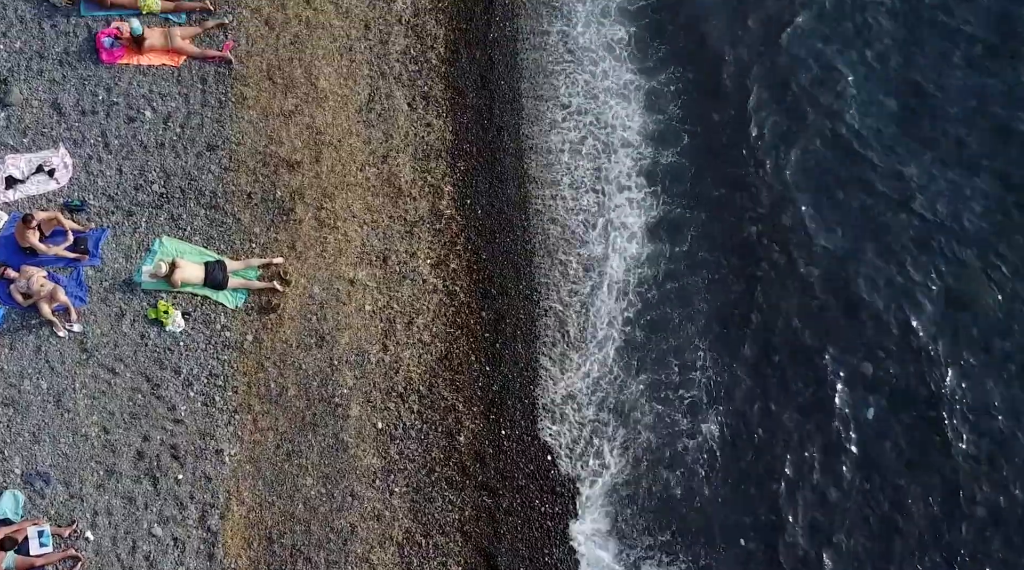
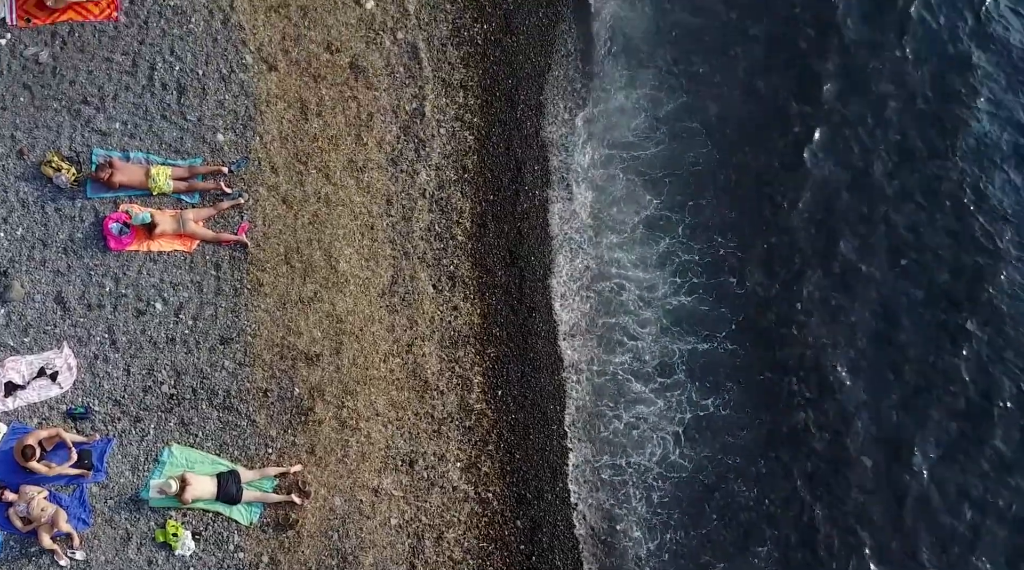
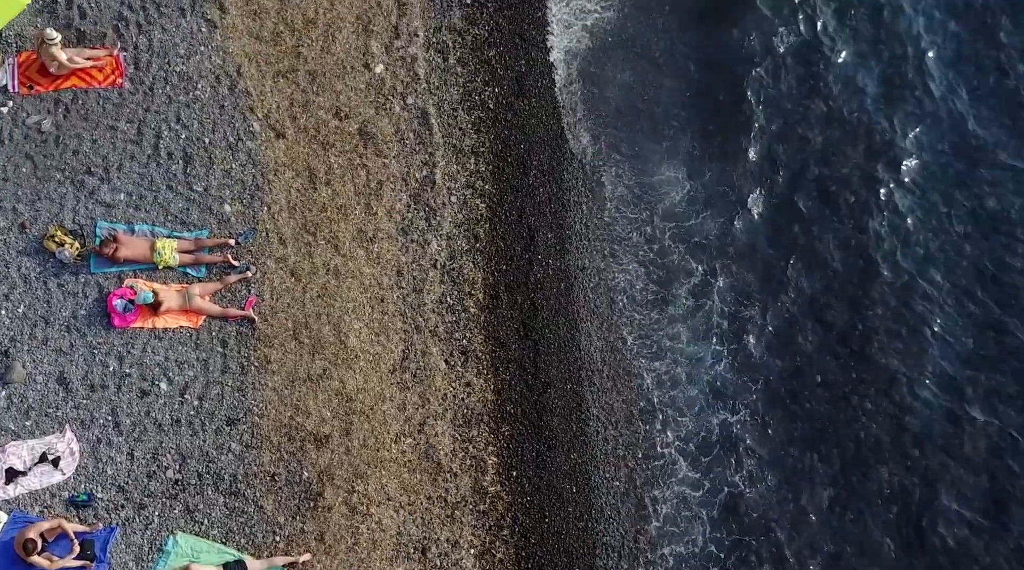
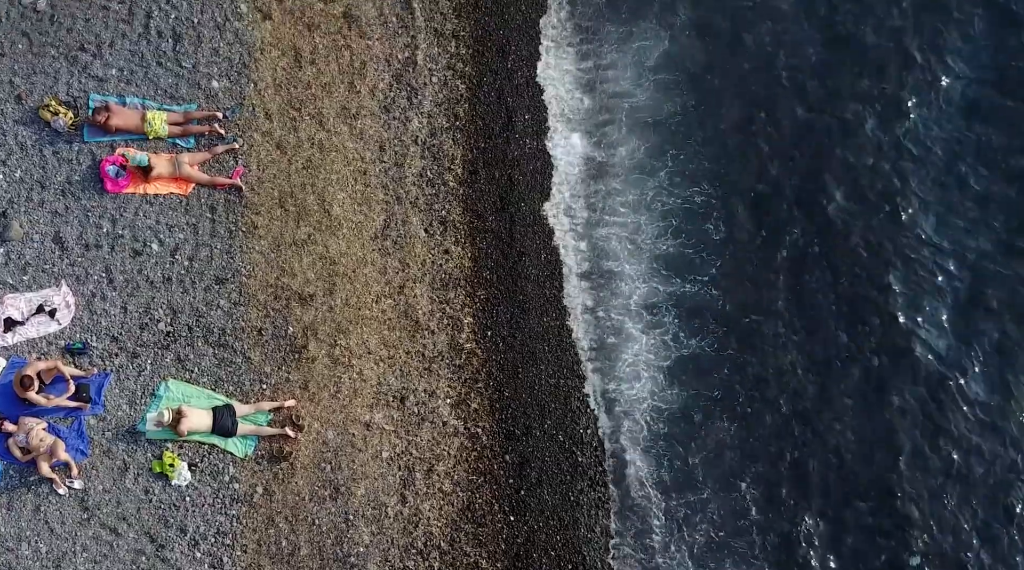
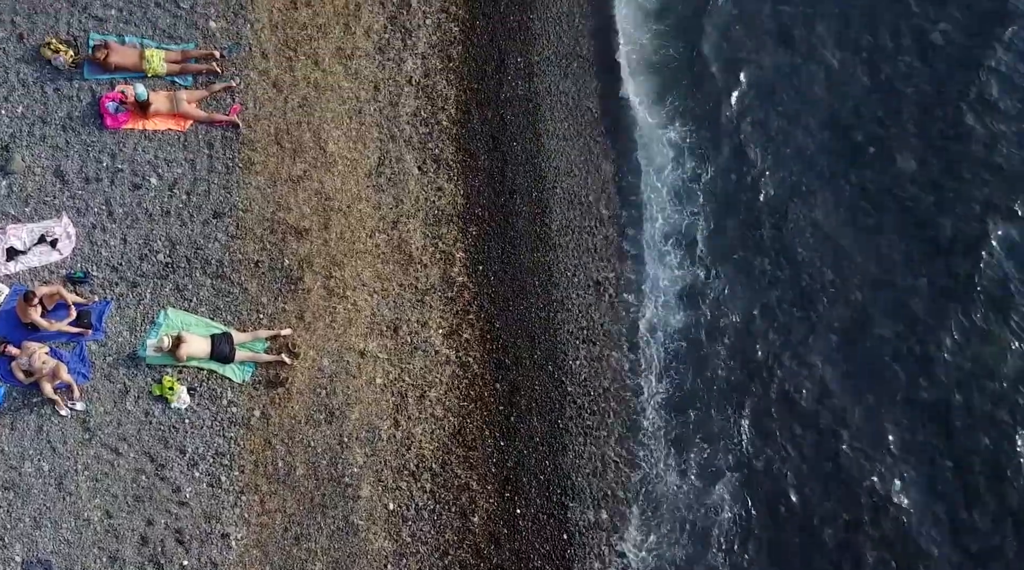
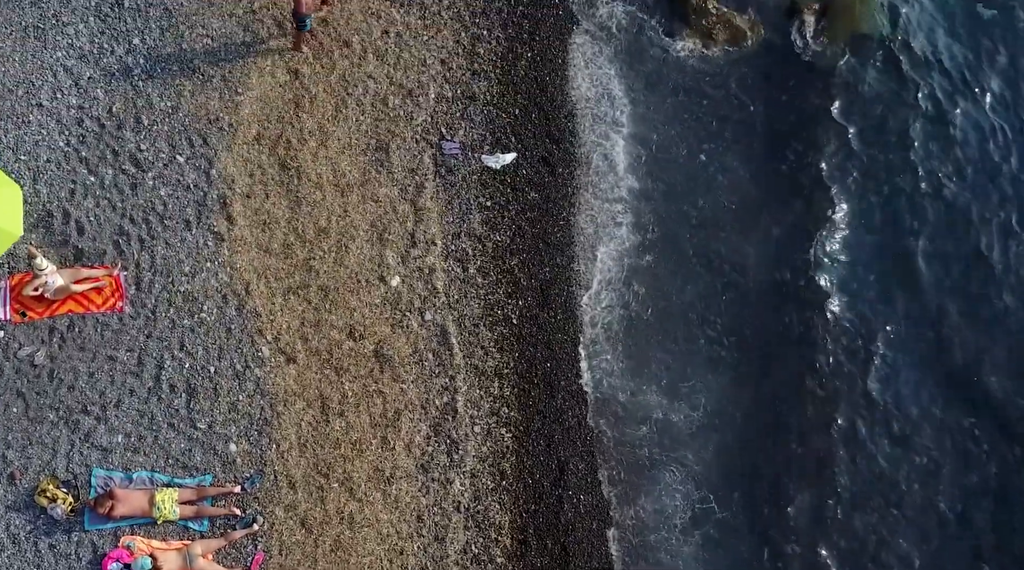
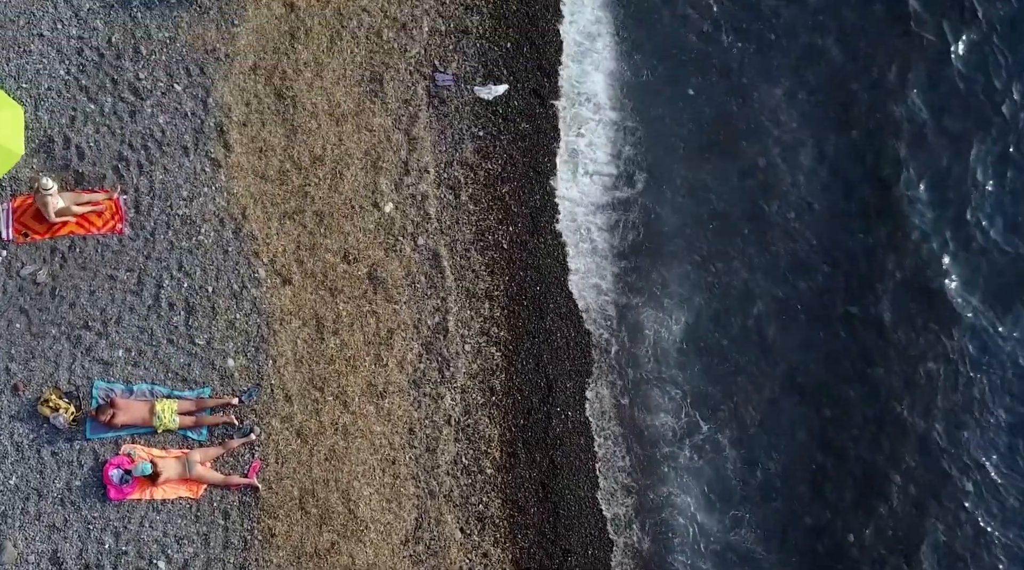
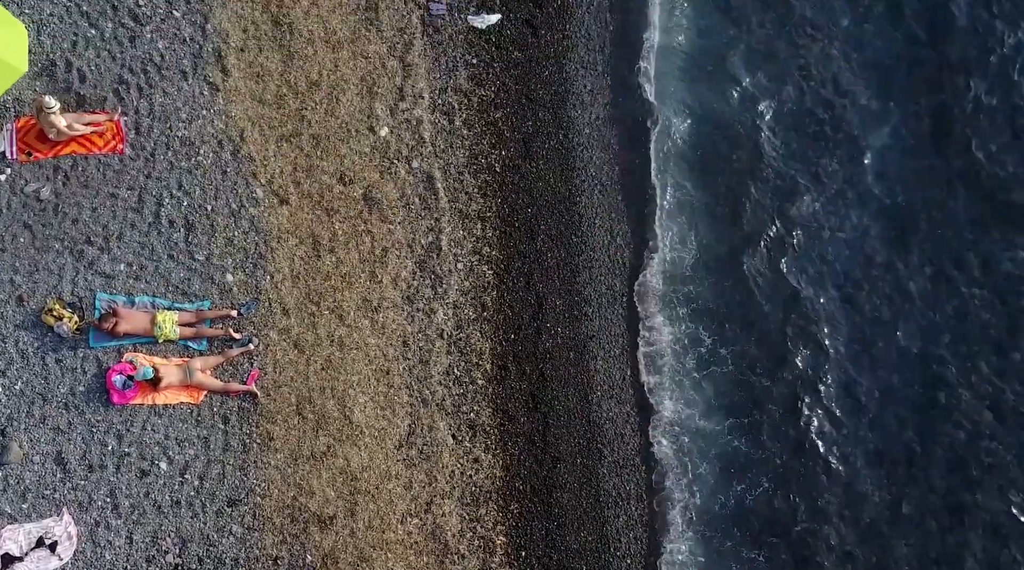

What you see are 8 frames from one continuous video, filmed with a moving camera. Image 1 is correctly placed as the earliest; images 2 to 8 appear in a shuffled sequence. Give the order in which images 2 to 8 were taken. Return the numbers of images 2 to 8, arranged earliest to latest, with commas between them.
5, 4, 2, 3, 8, 7, 6
